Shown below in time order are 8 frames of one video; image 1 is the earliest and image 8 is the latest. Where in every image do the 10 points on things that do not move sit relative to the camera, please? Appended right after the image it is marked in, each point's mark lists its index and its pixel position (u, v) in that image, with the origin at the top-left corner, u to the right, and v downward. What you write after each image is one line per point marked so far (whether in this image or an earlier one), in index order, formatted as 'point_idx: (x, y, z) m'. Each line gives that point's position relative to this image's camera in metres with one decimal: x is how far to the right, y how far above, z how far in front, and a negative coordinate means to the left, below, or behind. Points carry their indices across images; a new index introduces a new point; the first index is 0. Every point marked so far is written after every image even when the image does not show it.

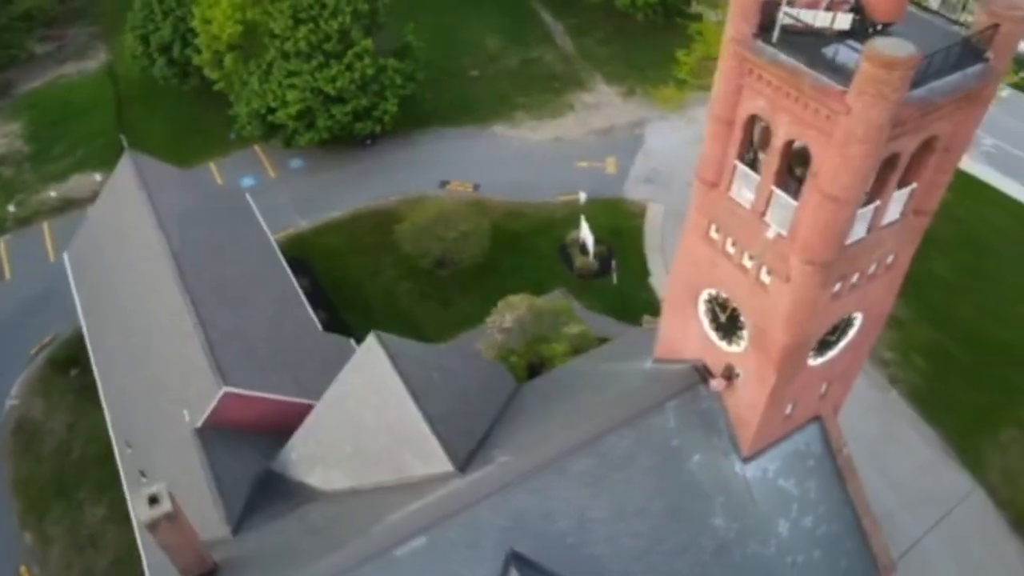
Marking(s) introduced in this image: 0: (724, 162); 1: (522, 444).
0: (+4.5, +2.7, +16.1) m
1: (+0.3, -4.0, +19.2) m
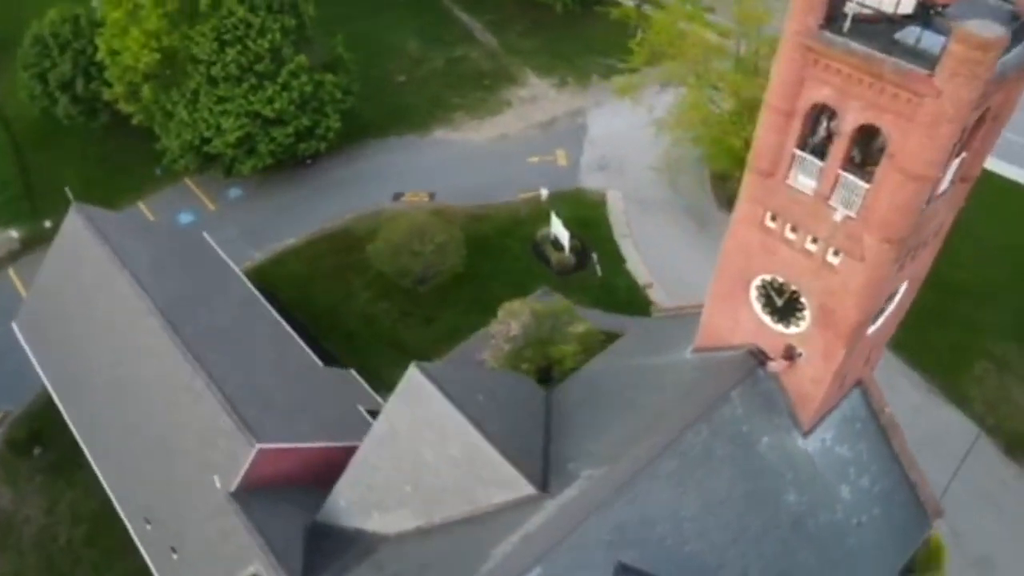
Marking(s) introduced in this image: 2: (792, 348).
0: (+5.9, +3.0, +16.4) m
1: (+2.1, -4.2, +19.1) m
2: (+7.0, -1.5, +18.9) m
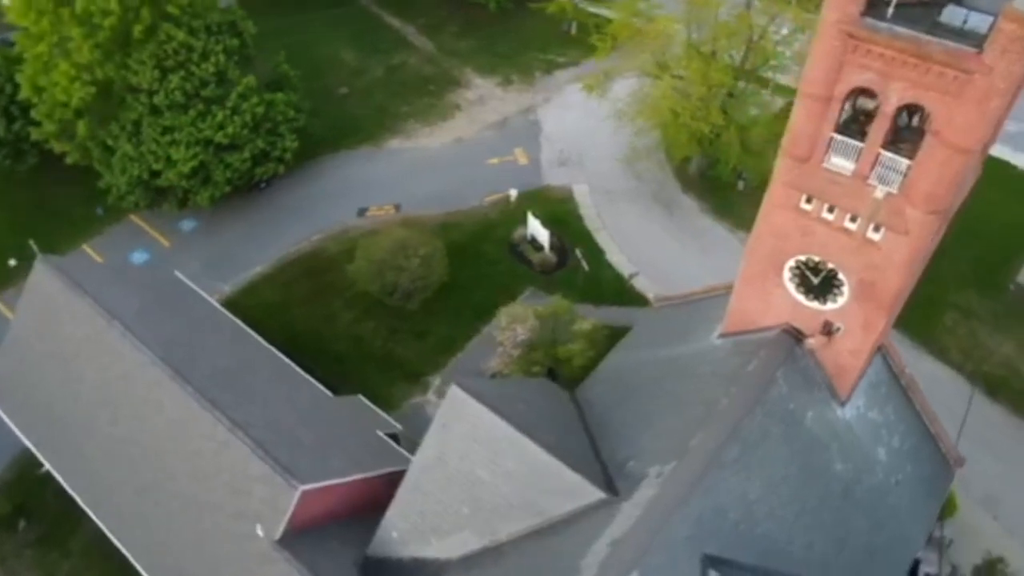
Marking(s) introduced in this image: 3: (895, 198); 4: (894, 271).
0: (+6.9, +3.4, +16.9) m
1: (+3.7, -4.2, +19.2) m
2: (+8.2, -1.0, +19.5) m
3: (+8.4, +2.0, +16.5) m
4: (+8.8, +0.4, +17.4) m
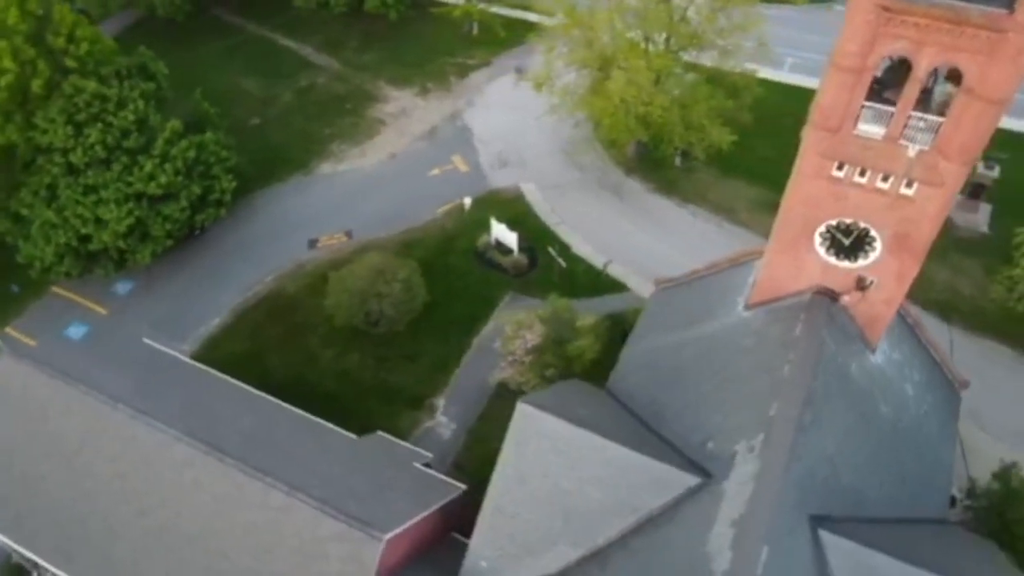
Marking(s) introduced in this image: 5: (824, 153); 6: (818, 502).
0: (+8.0, +4.3, +17.9) m
1: (+5.8, -3.7, +19.9) m
2: (+9.6, +0.2, +20.8) m
3: (+9.8, +3.2, +17.8) m
4: (+10.4, +1.7, +18.8) m
5: (+7.8, +3.4, +18.8) m
6: (+7.6, -5.3, +18.7) m
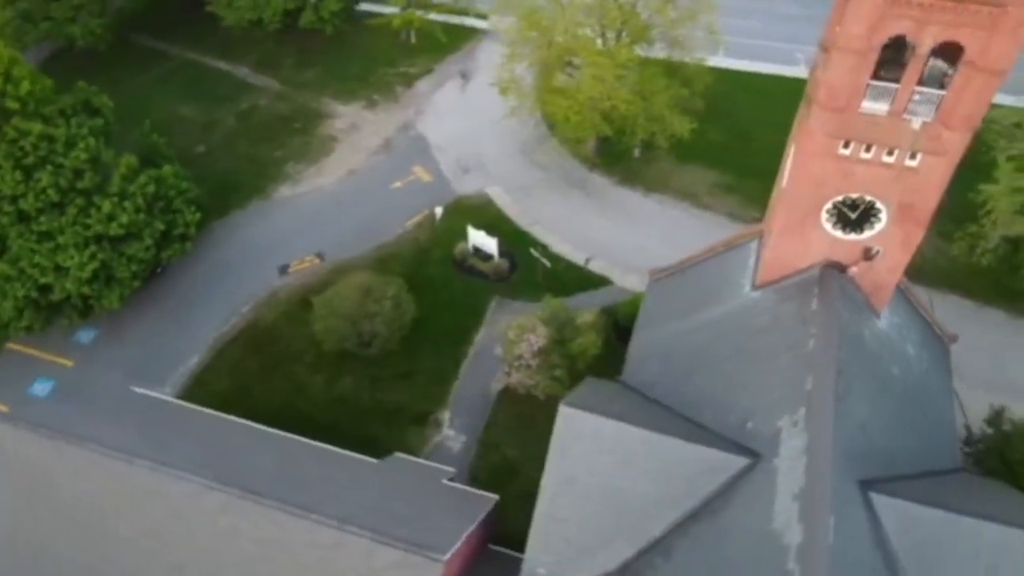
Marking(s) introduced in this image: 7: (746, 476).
0: (+8.5, +5.0, +18.7) m
1: (+7.0, -3.2, +20.5) m
2: (+10.3, +1.1, +21.8) m
3: (+10.4, +4.0, +18.8) m
4: (+11.0, +2.6, +19.8) m
5: (+8.3, +4.0, +19.6) m
6: (+9.0, -4.7, +19.5) m
7: (+6.0, -4.8, +19.4) m
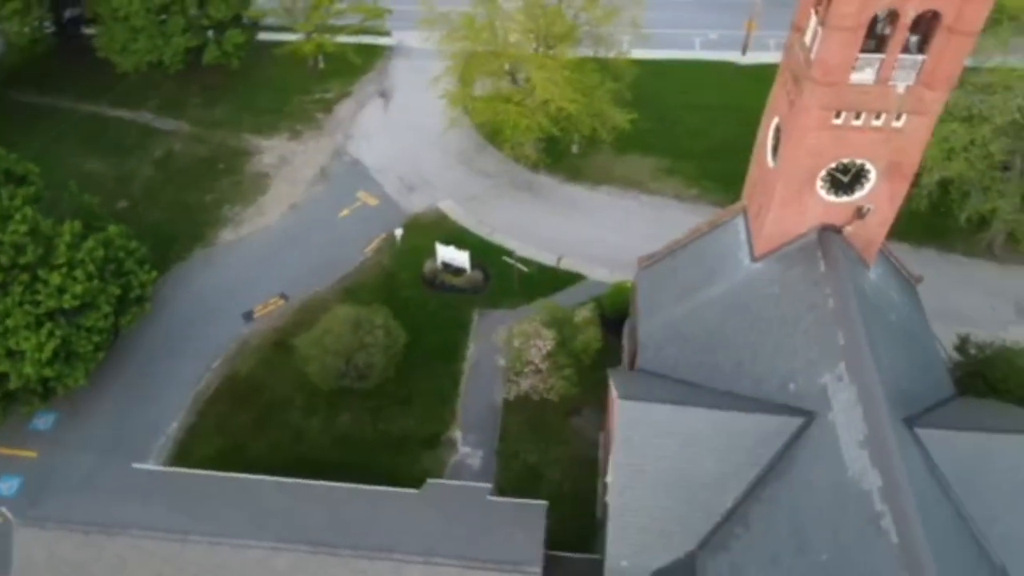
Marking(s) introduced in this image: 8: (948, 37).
0: (+9.0, +6.1, +20.3) m
1: (+8.5, -2.3, +21.8) m
2: (+10.8, +2.4, +23.6) m
3: (+11.0, +5.5, +20.6) m
4: (+11.6, +4.1, +21.8) m
5: (+8.8, +5.1, +21.1) m
6: (+10.9, -3.4, +21.2) m
7: (+8.0, -4.0, +20.7) m
8: (+11.3, +6.5, +19.6) m
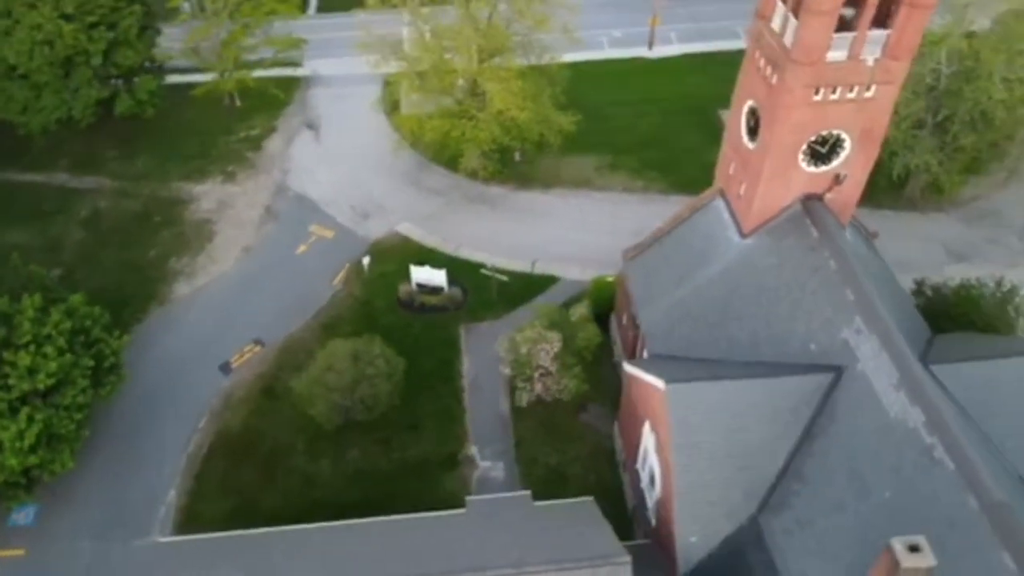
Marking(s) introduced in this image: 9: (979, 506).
0: (+9.1, +7.2, +22.1) m
1: (+9.6, -1.2, +23.5) m
2: (+11.0, +3.8, +25.6) m
3: (+11.1, +6.9, +22.7) m
4: (+11.8, +5.6, +23.9) m
5: (+9.0, +6.2, +22.8) m
6: (+12.2, -1.9, +23.2) m
7: (+9.6, -3.0, +22.3) m
8: (+11.4, +7.9, +21.7) m
9: (+11.5, -5.3, +18.4) m
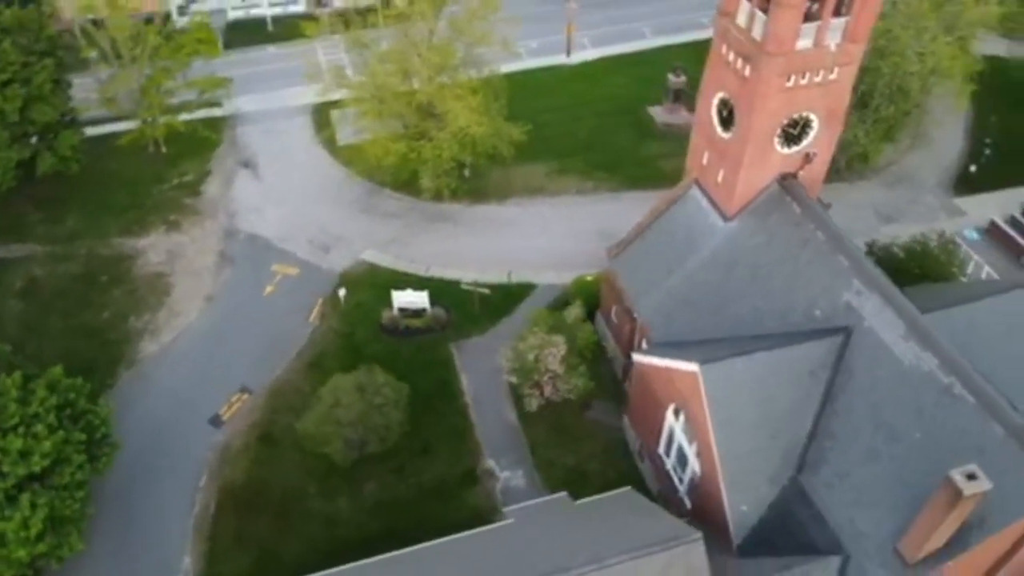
0: (+8.9, +8.1, +24.0) m
1: (+10.4, -0.2, +25.4) m
2: (+10.8, +4.9, +27.7) m
3: (+10.9, +8.0, +24.9) m
4: (+11.6, +6.8, +26.1) m
5: (+8.8, +7.0, +24.7) m
6: (+13.1, -0.5, +25.4) m
7: (+10.7, -1.9, +24.1) m
8: (+11.2, +9.1, +23.9) m
9: (+13.4, -3.9, +20.5) m
